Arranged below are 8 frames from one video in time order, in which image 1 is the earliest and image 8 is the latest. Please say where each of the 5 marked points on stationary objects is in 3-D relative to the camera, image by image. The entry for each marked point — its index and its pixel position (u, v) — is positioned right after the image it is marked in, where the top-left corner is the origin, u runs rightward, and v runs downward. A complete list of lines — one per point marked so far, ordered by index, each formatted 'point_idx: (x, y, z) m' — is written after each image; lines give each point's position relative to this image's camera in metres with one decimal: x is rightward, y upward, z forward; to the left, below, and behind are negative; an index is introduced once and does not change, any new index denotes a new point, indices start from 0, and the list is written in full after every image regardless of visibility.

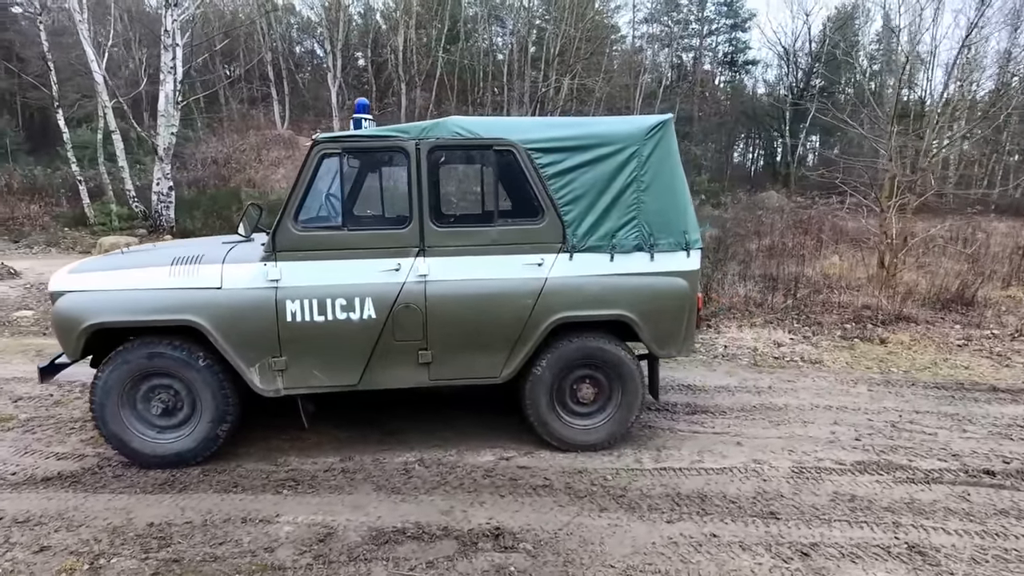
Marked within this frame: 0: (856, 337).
0: (+4.6, -0.7, +7.2) m
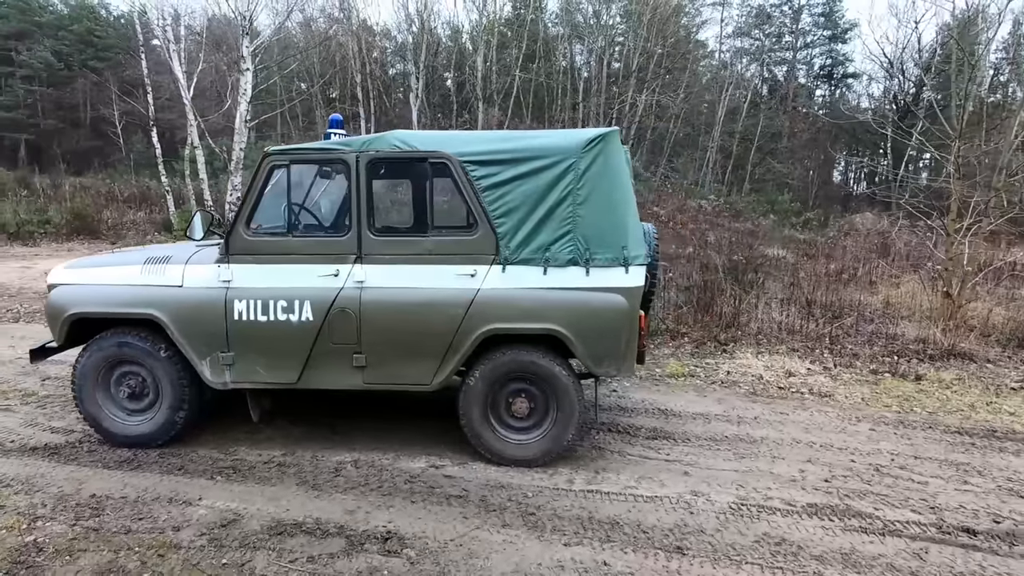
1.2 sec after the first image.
0: (+4.6, -1.1, +6.5) m
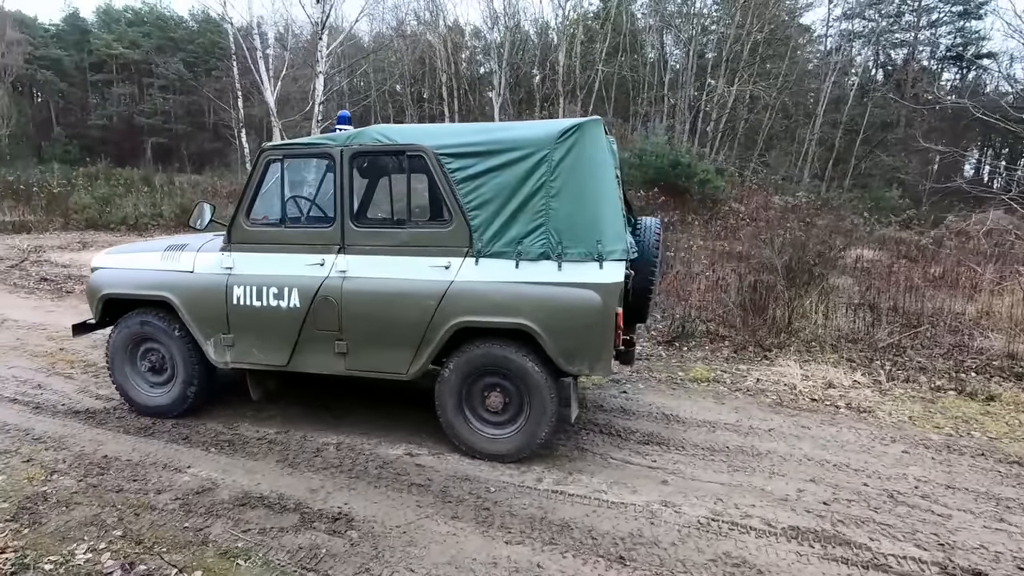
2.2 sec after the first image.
0: (+4.7, -1.1, +5.7) m
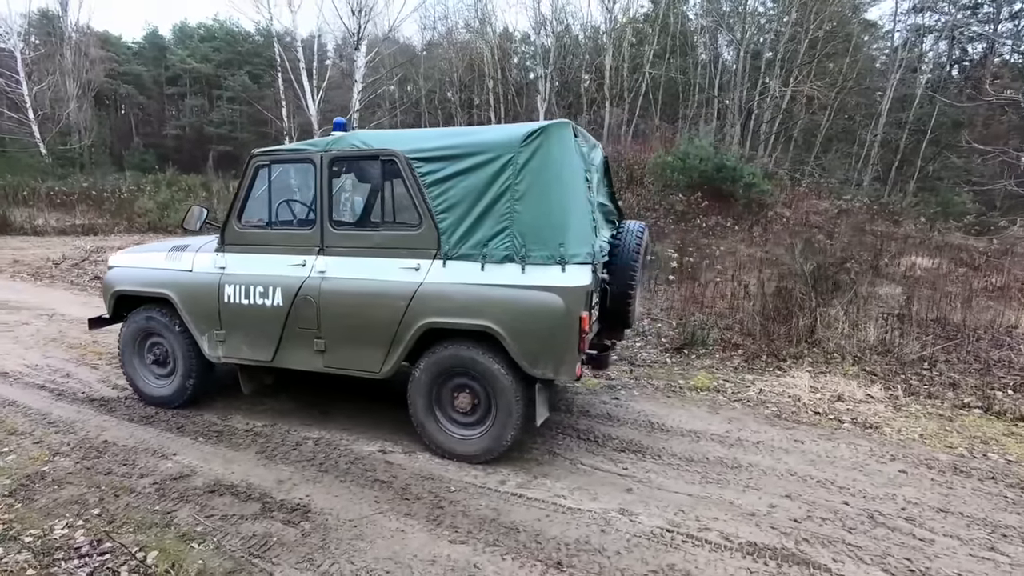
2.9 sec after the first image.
0: (+4.6, -1.2, +5.3) m
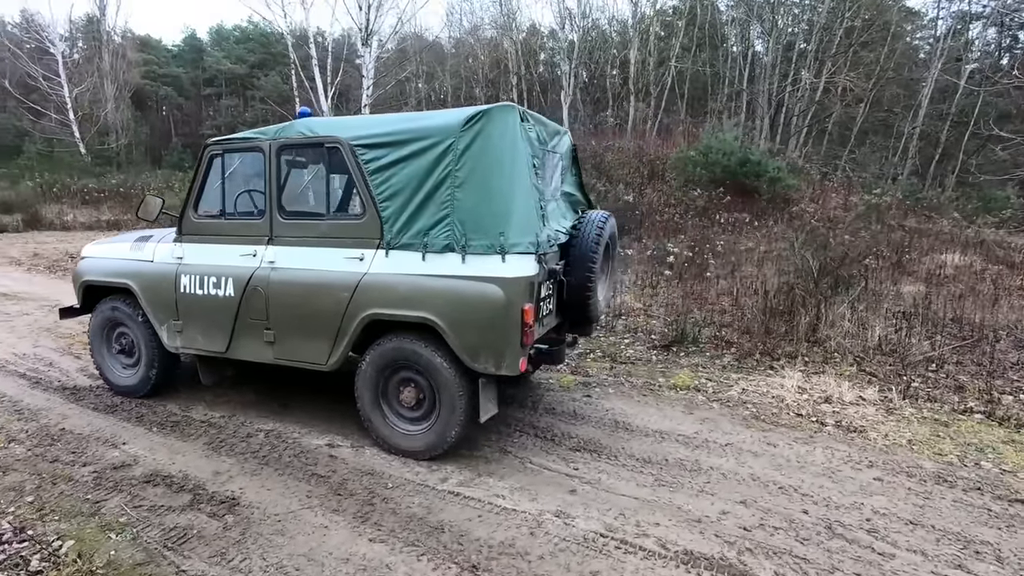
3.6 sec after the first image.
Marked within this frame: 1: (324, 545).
0: (+4.3, -1.2, +4.9) m
1: (-1.0, -1.4, +2.9) m
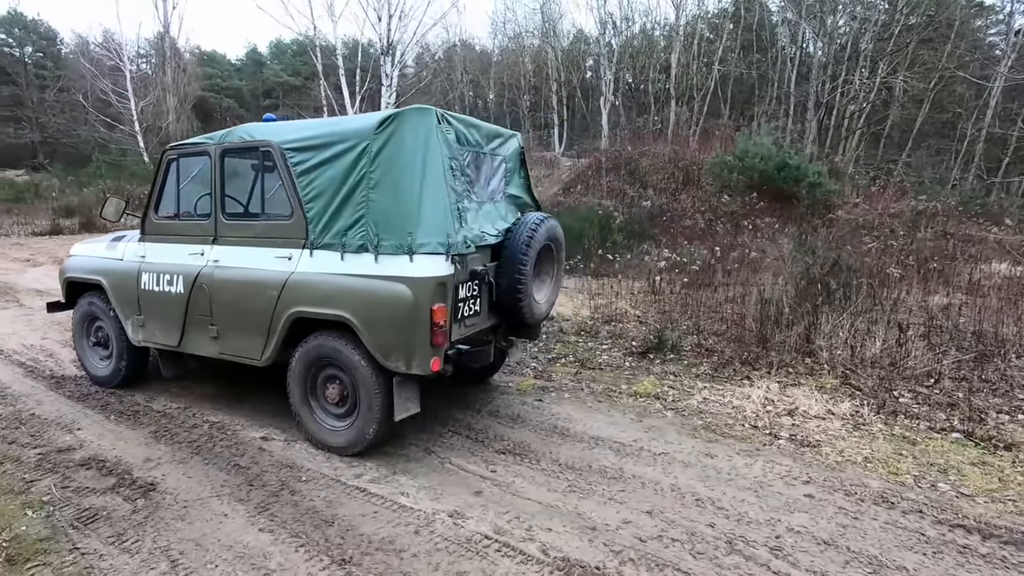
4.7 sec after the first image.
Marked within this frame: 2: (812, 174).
0: (+3.8, -1.3, +4.6) m
1: (-1.7, -1.4, +3.0) m
2: (+10.3, +3.9, +18.5) m
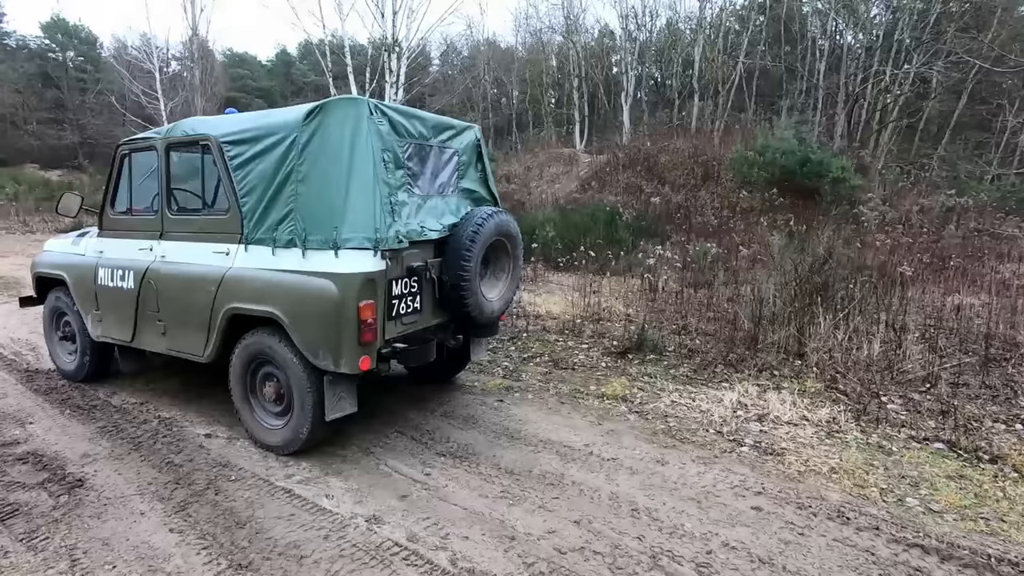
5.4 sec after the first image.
0: (+3.4, -1.2, +4.3) m
1: (-2.1, -1.4, +3.0) m
2: (+10.6, +4.0, +17.9) m
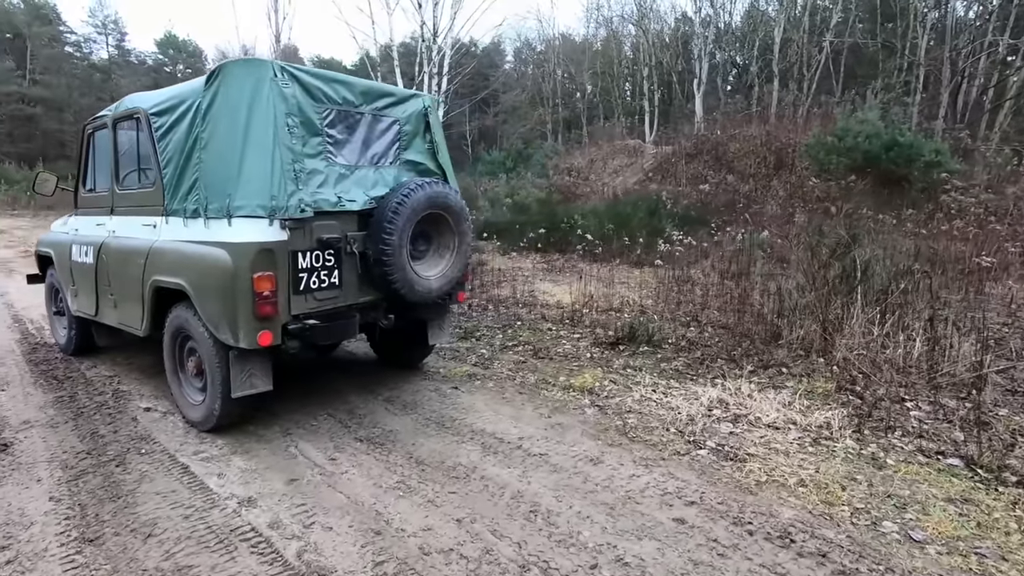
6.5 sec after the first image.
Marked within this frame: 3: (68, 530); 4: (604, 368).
0: (+2.9, -1.1, +3.5) m
1: (-2.8, -1.2, +3.0) m
2: (+12.0, +4.1, +15.9) m
3: (-2.2, -1.2, +2.7) m
4: (+0.9, -0.8, +5.1) m
